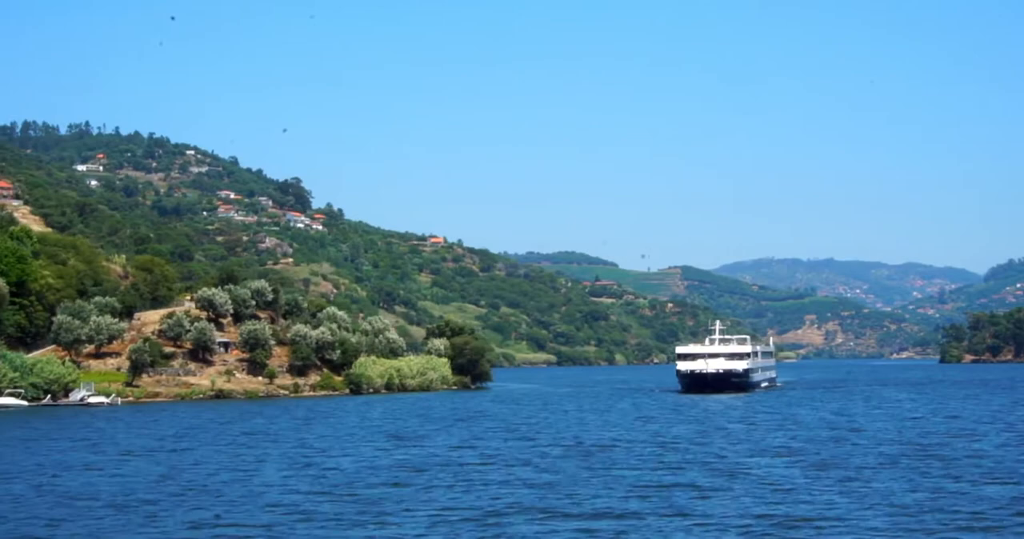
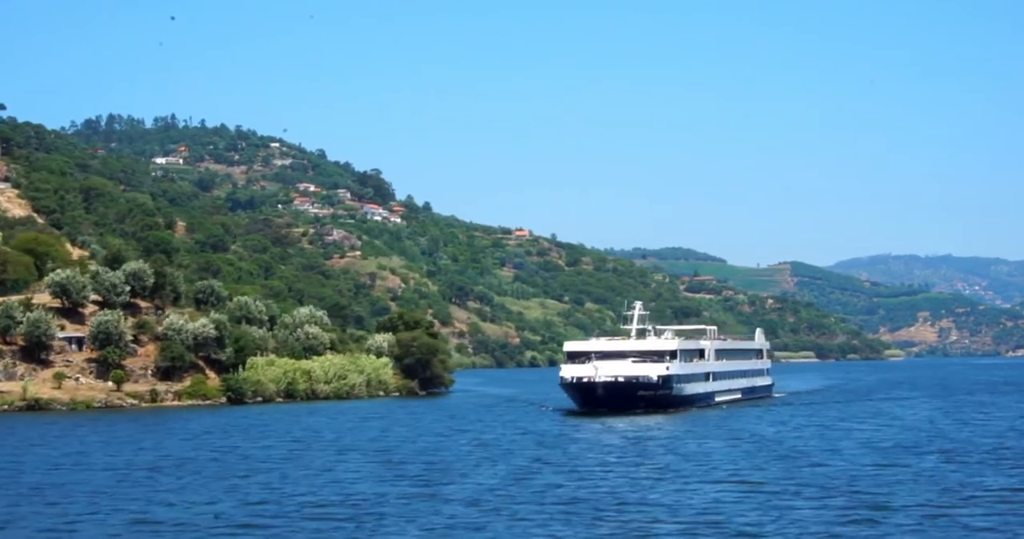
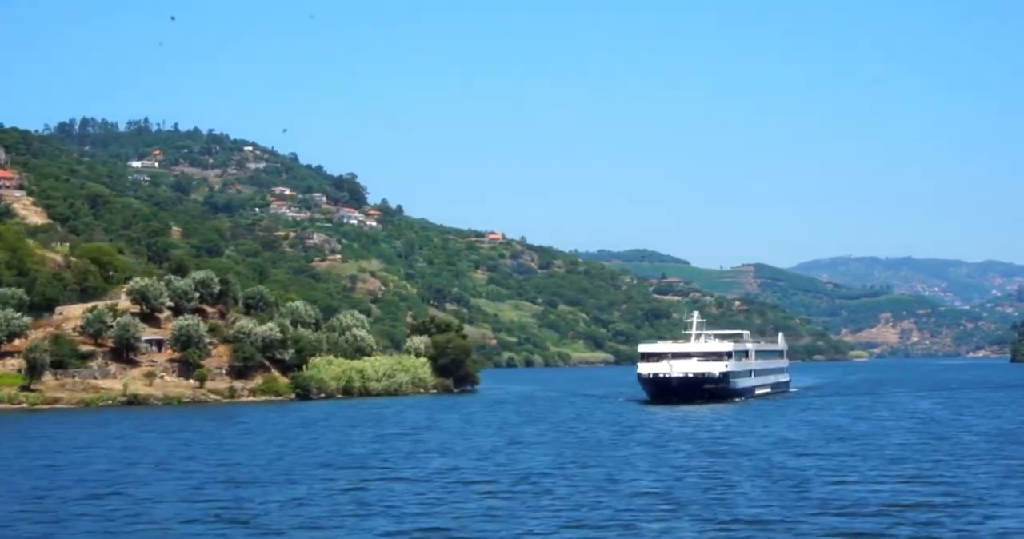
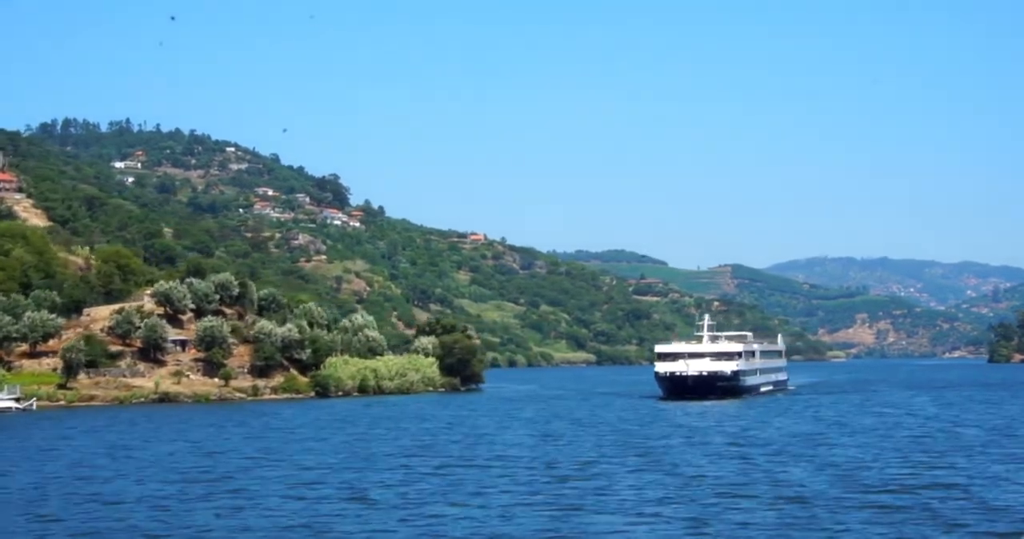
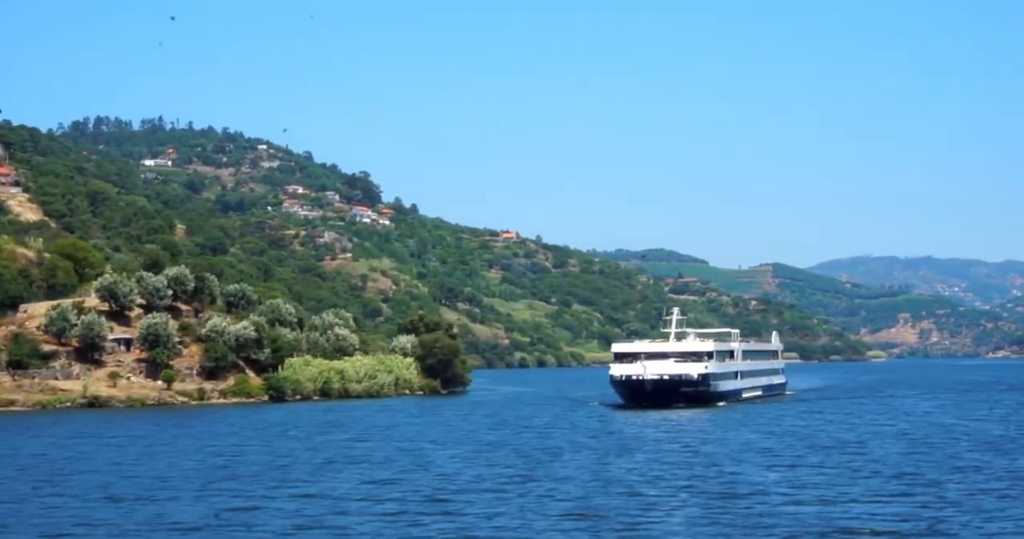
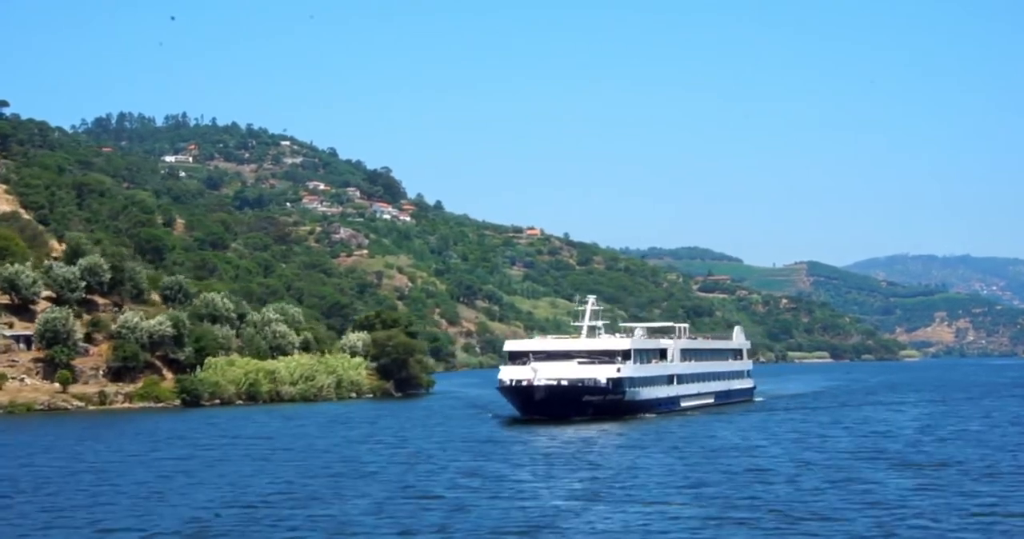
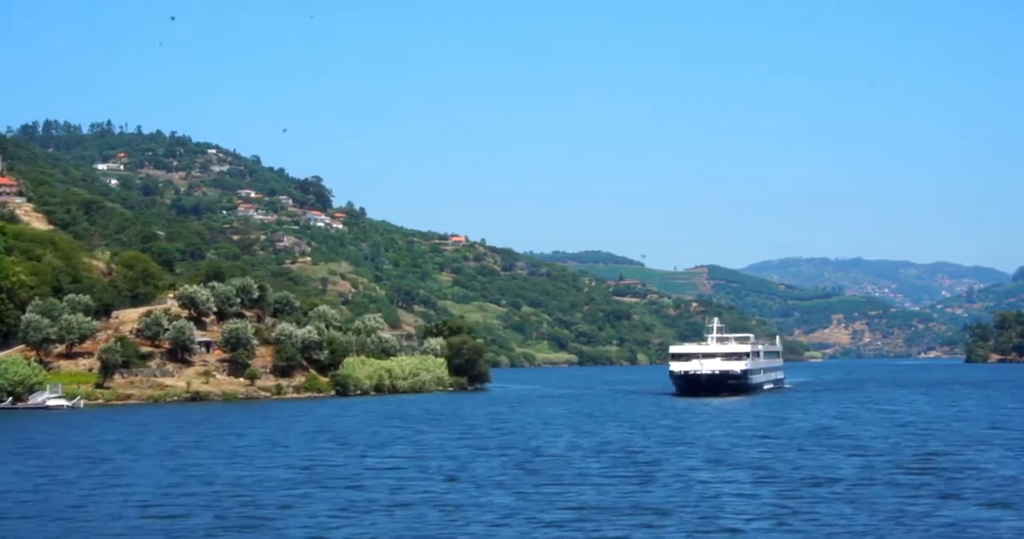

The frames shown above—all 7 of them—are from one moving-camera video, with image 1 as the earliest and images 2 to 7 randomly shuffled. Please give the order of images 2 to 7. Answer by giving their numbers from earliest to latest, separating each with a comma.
7, 4, 3, 5, 2, 6
